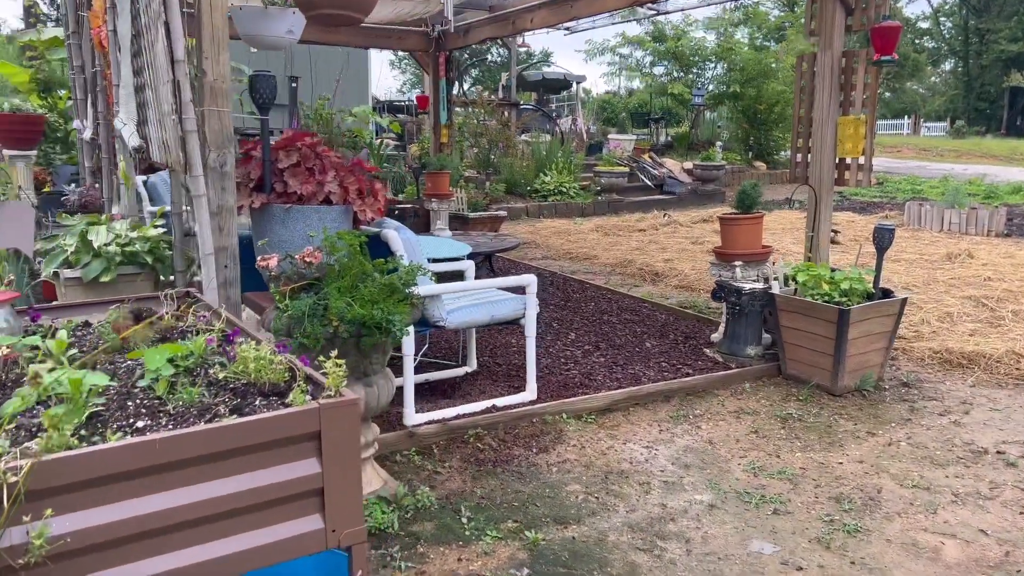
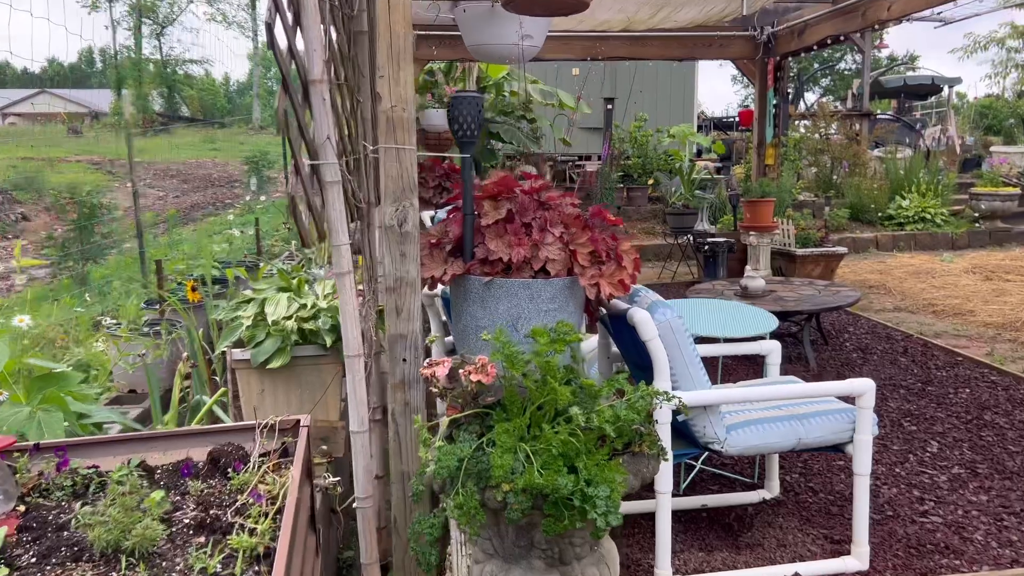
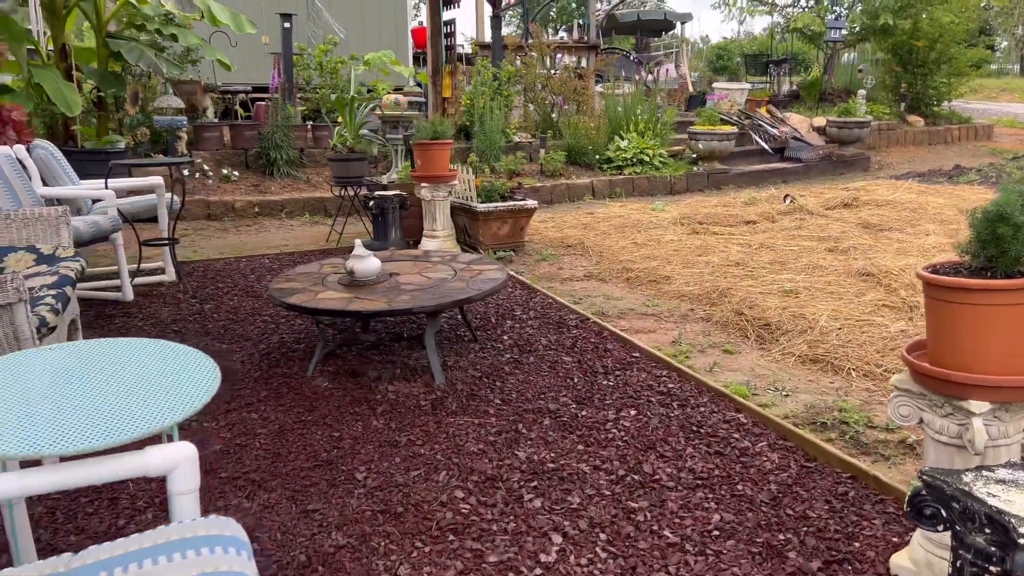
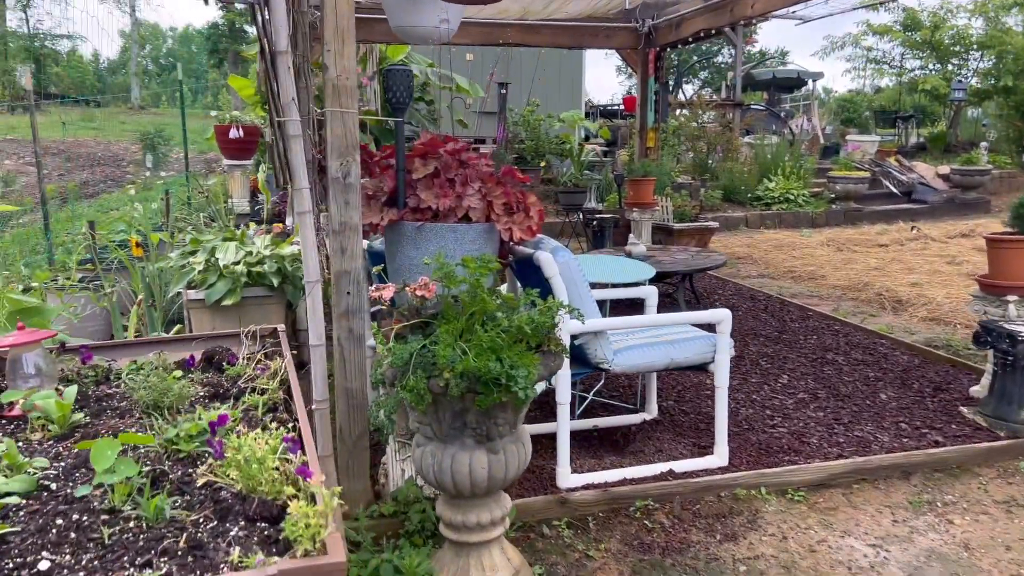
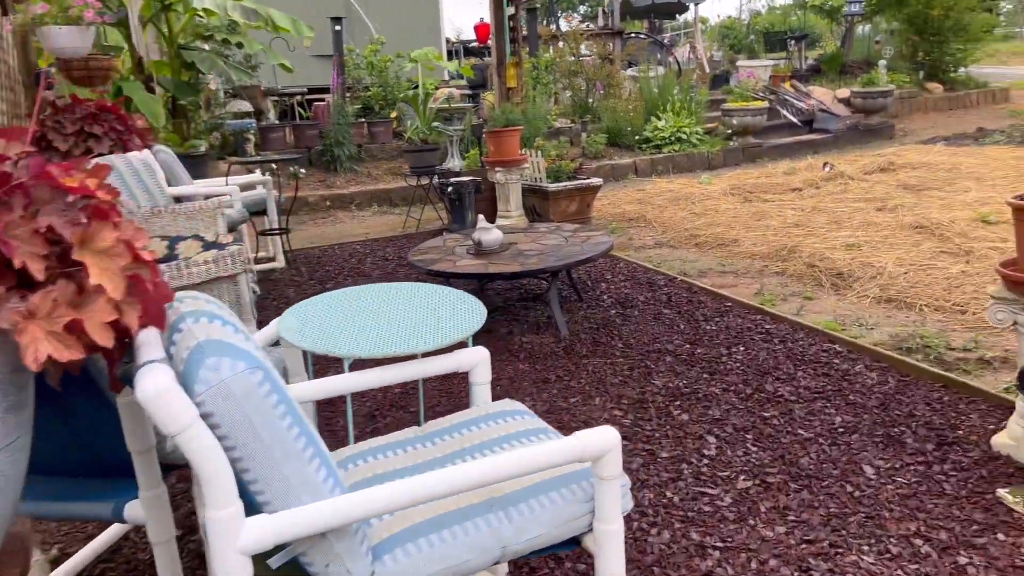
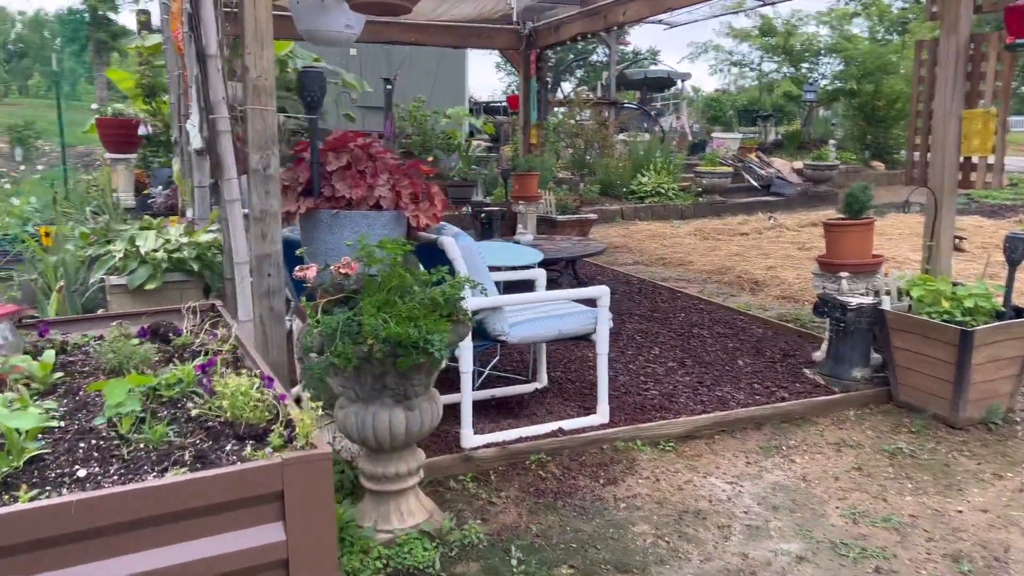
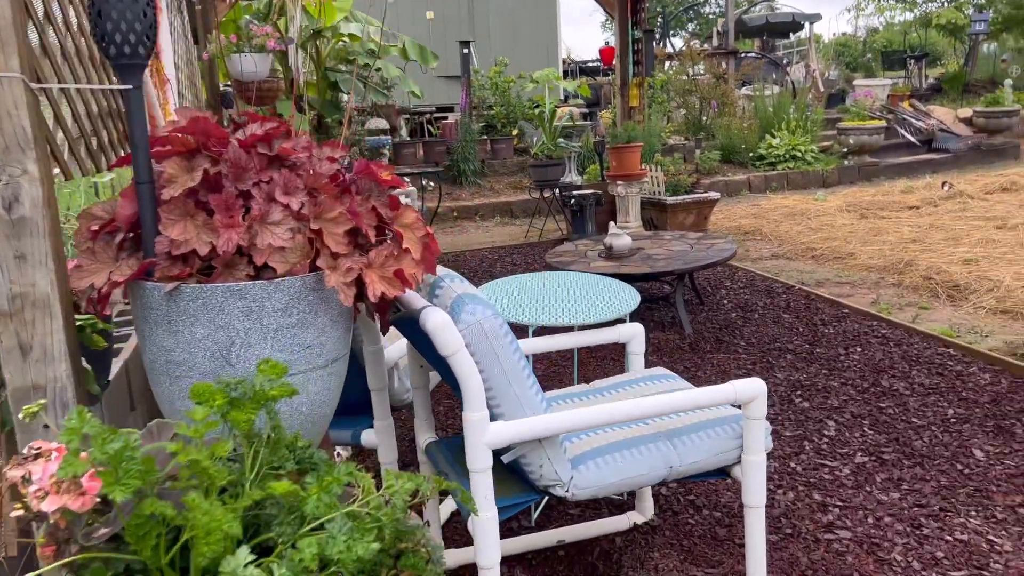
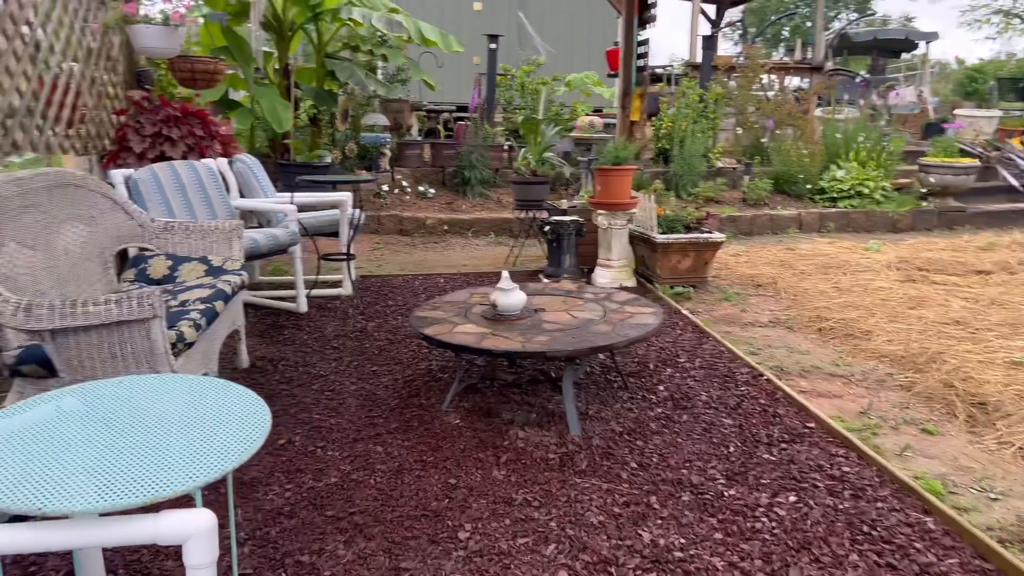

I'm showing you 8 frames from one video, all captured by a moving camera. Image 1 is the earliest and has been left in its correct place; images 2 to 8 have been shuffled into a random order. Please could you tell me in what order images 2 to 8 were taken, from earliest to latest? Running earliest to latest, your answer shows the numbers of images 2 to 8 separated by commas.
6, 4, 2, 7, 5, 3, 8
